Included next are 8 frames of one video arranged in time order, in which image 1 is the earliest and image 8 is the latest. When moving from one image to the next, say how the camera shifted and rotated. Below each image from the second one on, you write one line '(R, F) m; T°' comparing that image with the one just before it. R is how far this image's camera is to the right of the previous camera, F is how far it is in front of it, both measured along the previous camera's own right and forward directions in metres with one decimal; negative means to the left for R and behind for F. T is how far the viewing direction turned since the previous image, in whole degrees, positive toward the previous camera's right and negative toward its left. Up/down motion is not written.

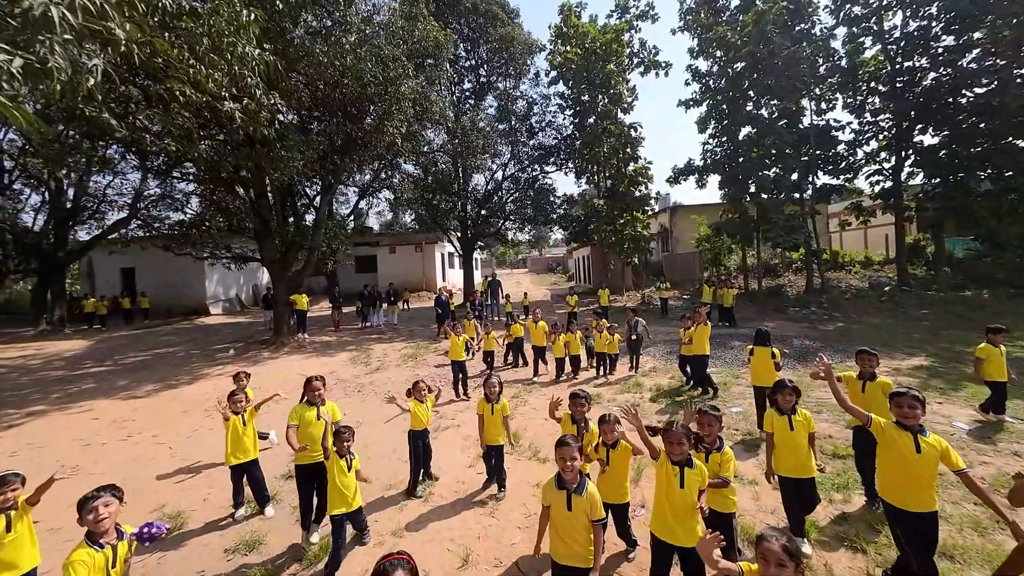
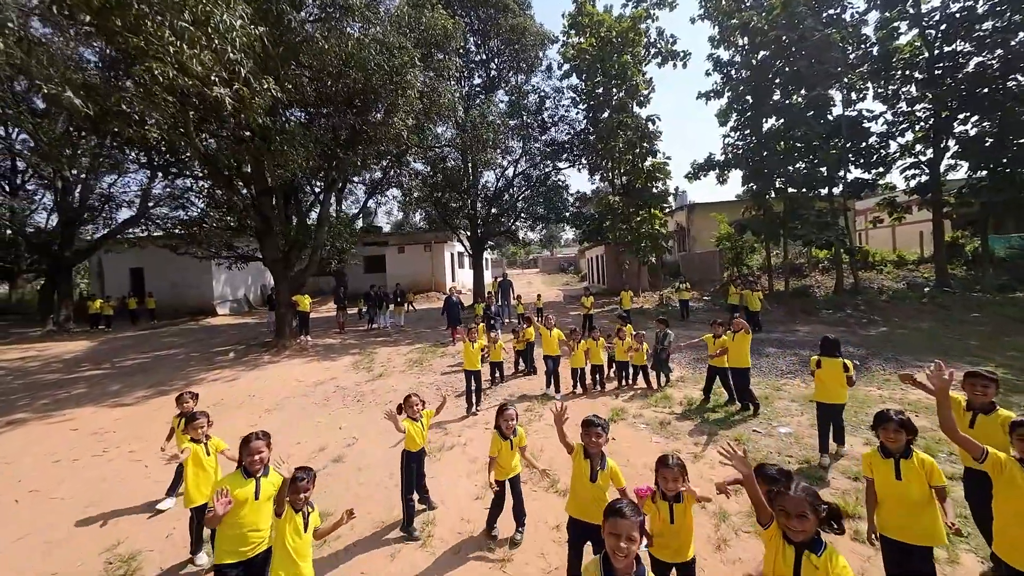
(-0.1, +0.8) m; -2°
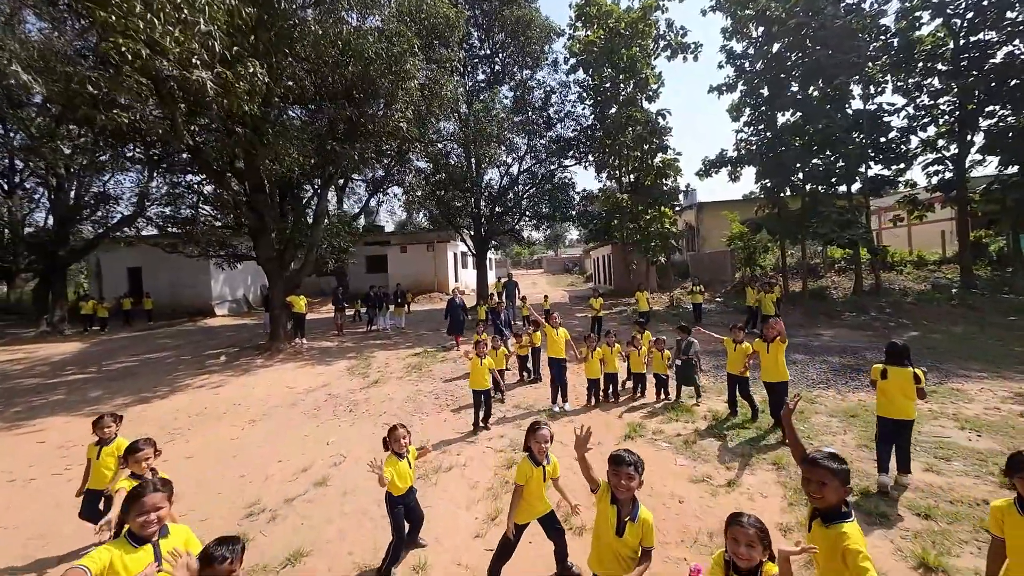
(0.0, +0.7) m; -1°
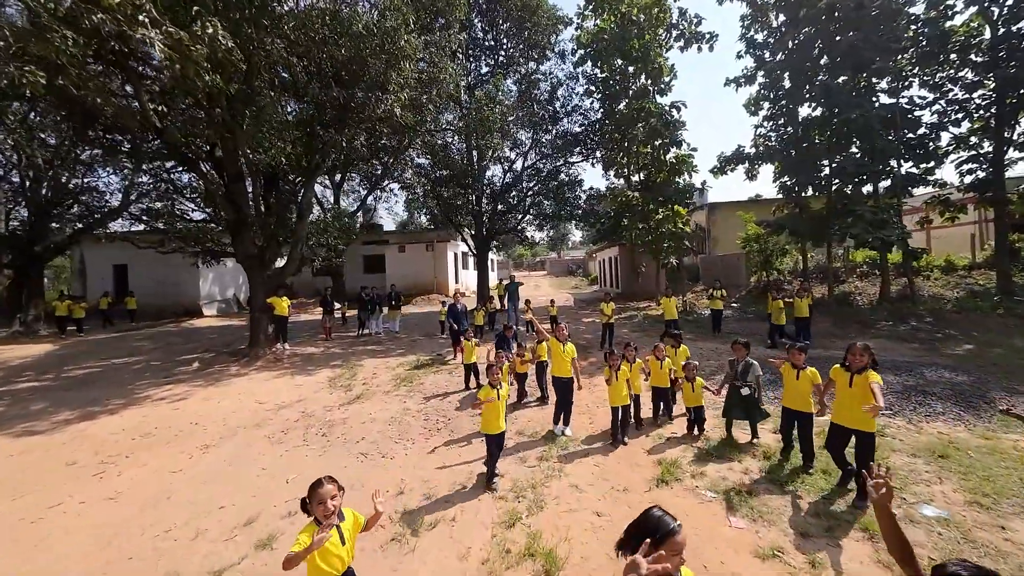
(0.0, +1.2) m; 0°
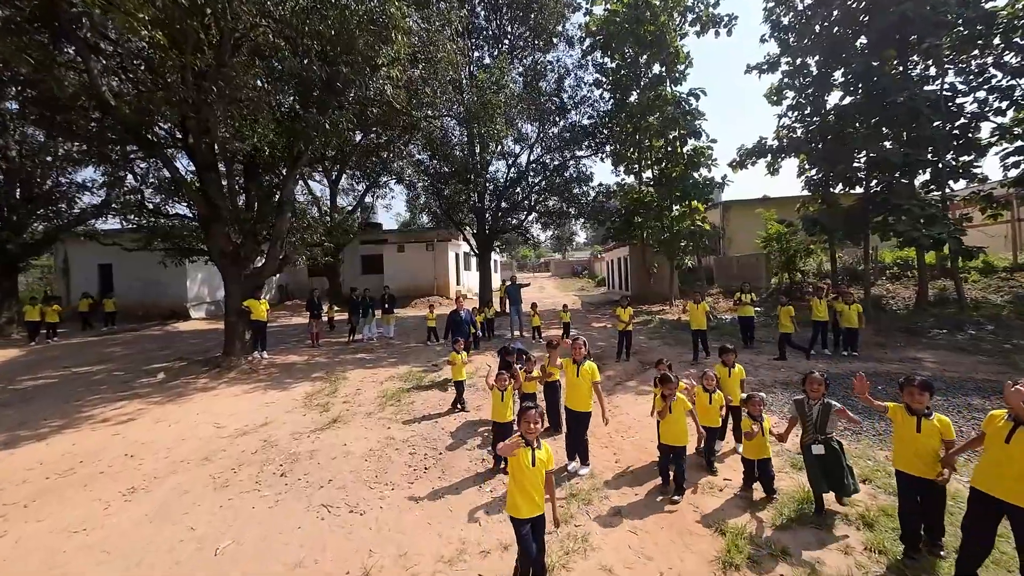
(0.0, +1.3) m; 0°
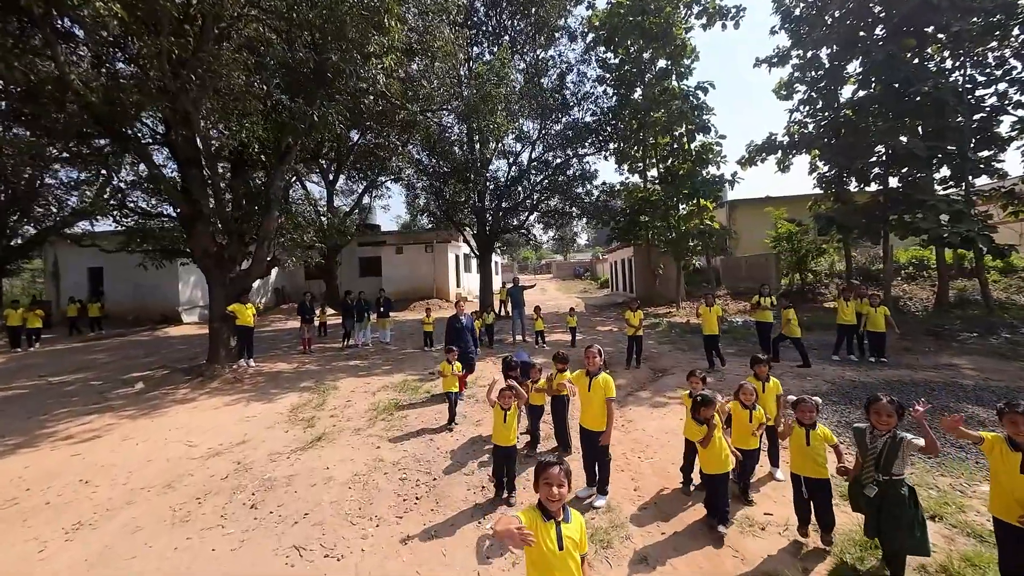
(0.0, +0.7) m; 0°
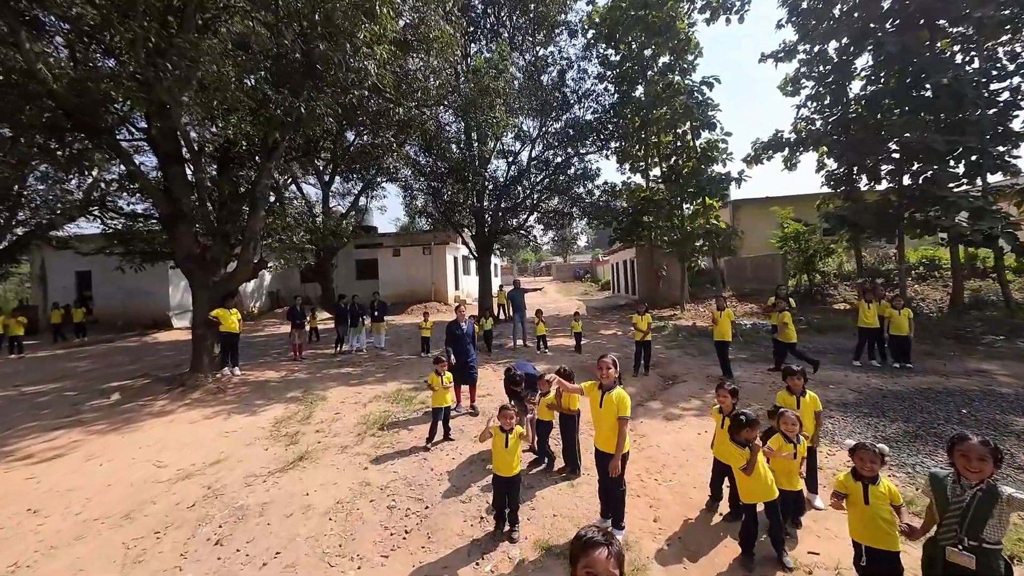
(0.0, +0.6) m; 0°
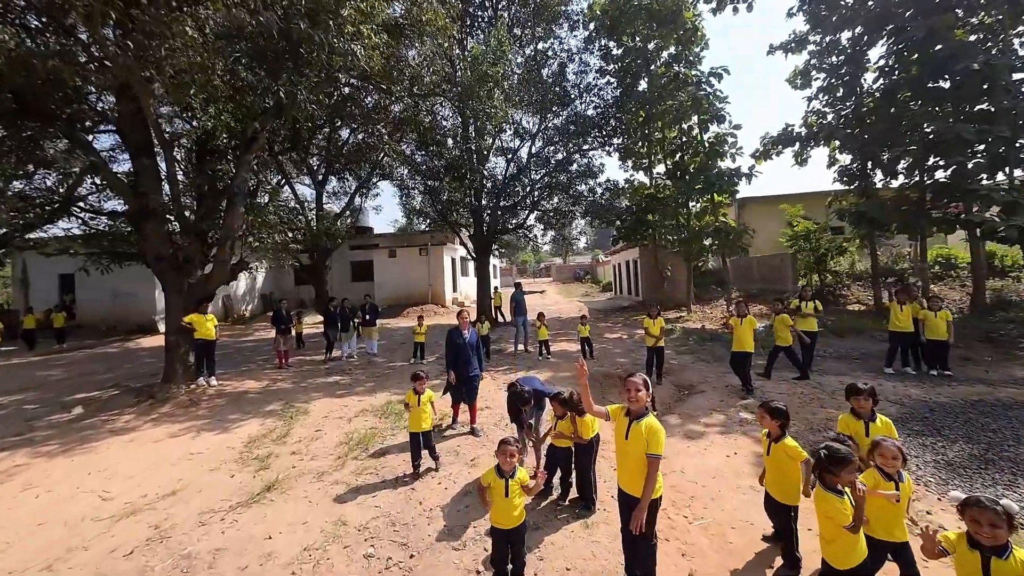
(0.0, +0.8) m; 0°
